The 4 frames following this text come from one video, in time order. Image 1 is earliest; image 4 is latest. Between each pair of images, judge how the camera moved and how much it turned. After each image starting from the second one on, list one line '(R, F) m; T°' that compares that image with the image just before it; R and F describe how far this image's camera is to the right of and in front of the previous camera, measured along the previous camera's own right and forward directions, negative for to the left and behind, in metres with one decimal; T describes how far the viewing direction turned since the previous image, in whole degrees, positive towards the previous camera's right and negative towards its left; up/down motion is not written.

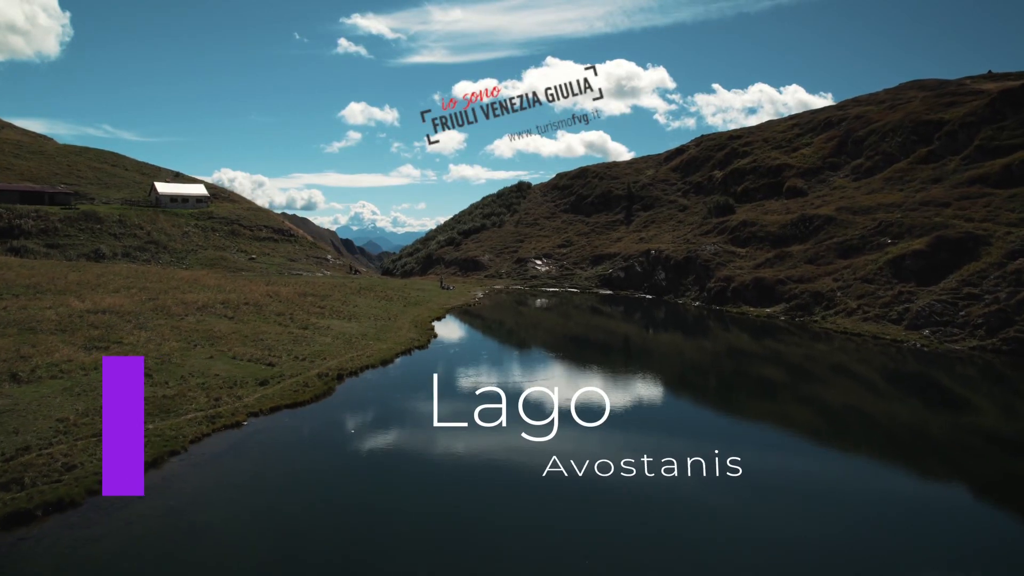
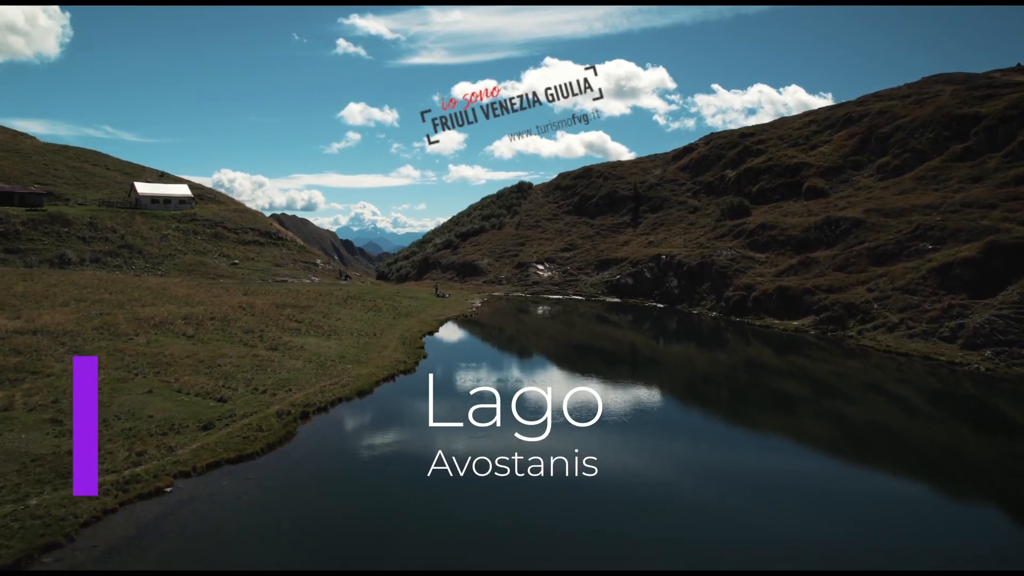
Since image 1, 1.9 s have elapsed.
(0.0, +6.0) m; 0°
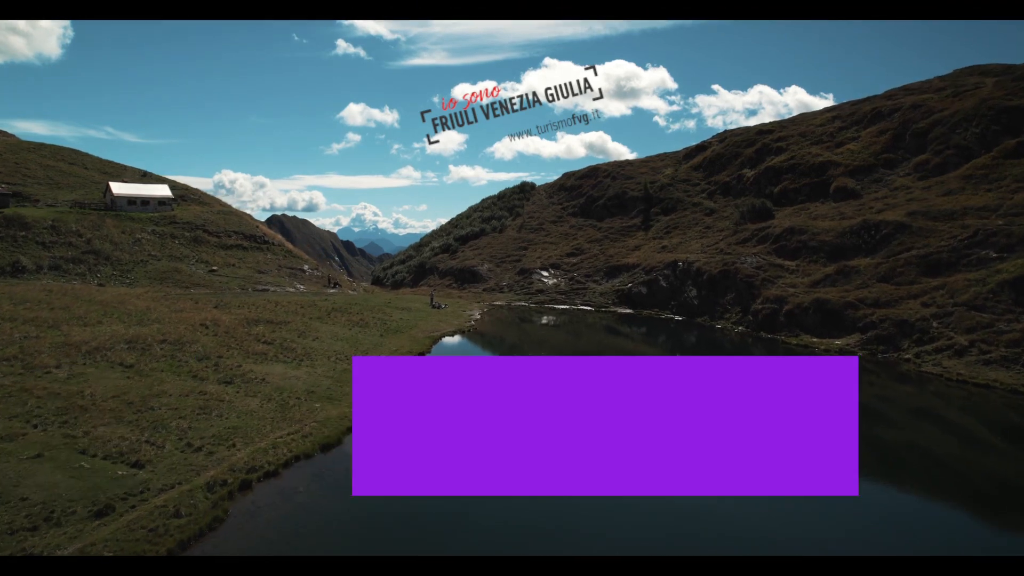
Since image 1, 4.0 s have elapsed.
(-0.2, +7.0) m; 0°
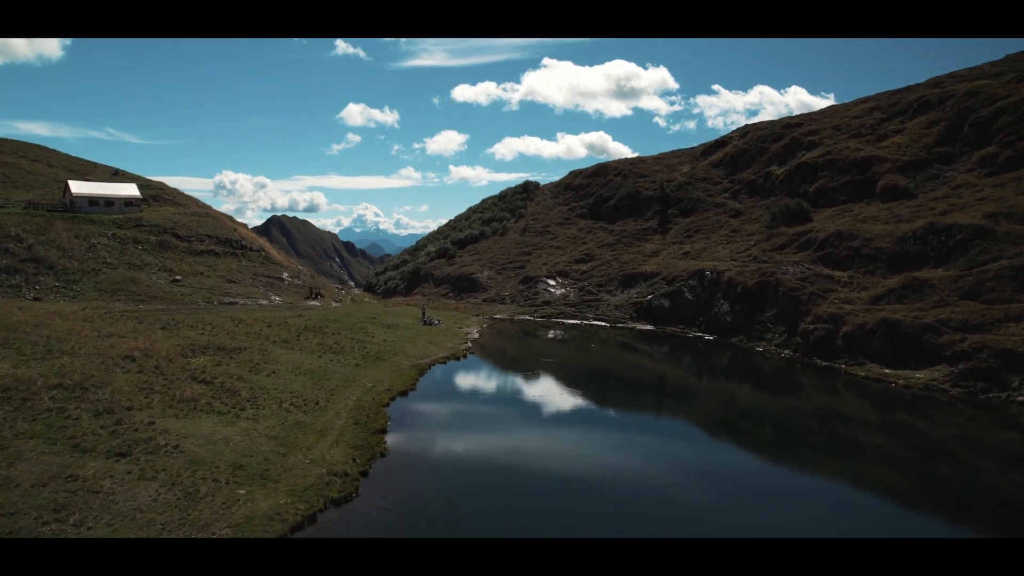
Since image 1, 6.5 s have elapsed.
(-0.3, +9.6) m; 0°
